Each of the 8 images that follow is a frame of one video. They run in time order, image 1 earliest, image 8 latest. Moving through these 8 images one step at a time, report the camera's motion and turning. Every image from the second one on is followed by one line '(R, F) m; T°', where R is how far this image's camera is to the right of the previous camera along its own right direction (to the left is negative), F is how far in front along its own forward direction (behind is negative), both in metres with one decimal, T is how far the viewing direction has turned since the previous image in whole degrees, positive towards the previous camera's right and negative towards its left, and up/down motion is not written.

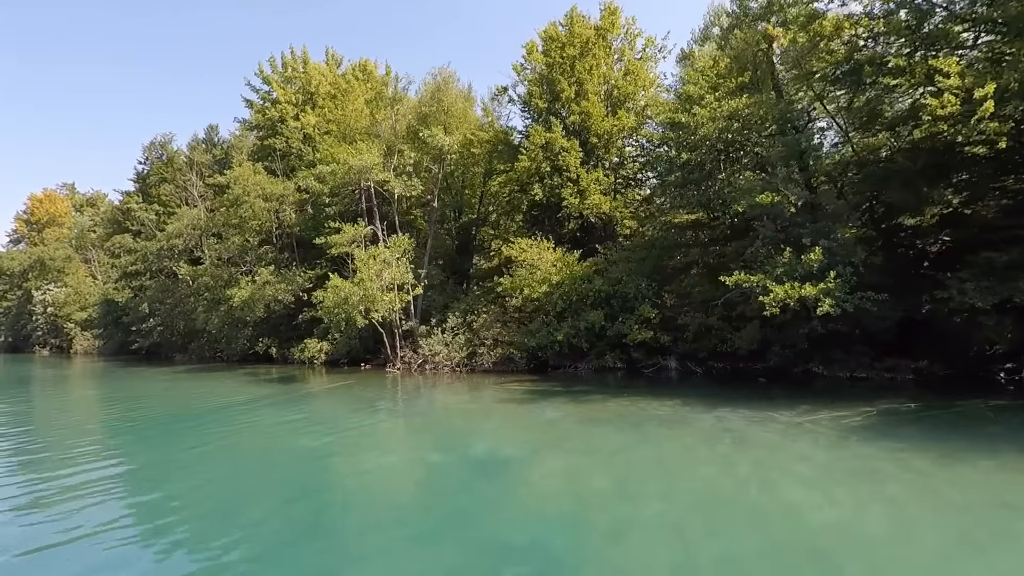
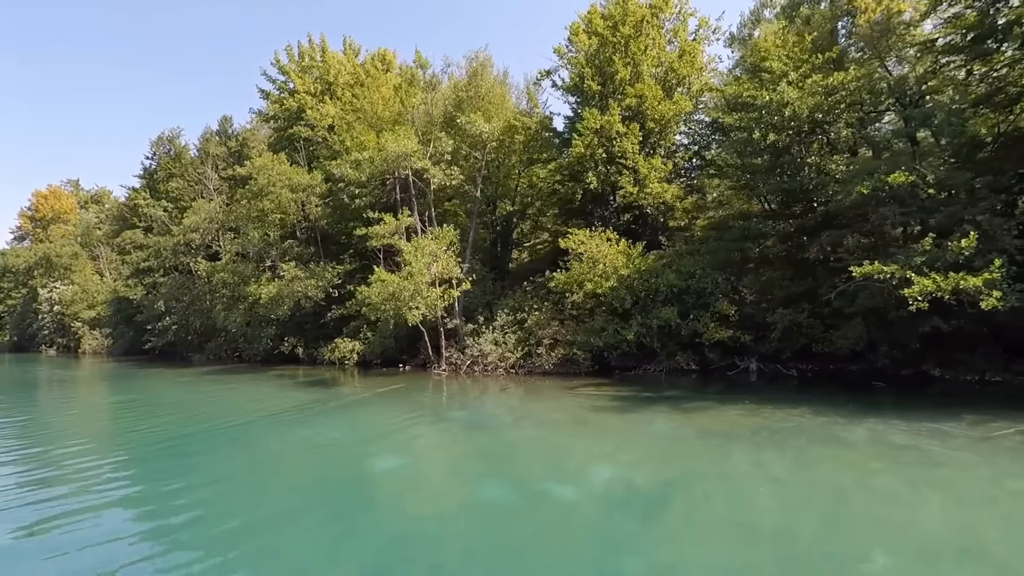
(-1.9, +1.9) m; 0°
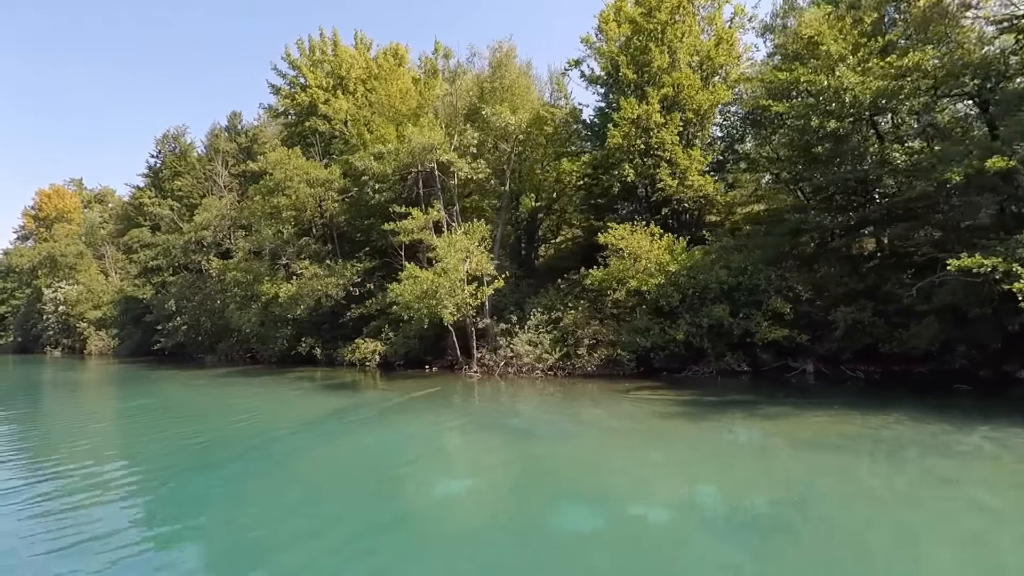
(-1.1, +1.1) m; 0°
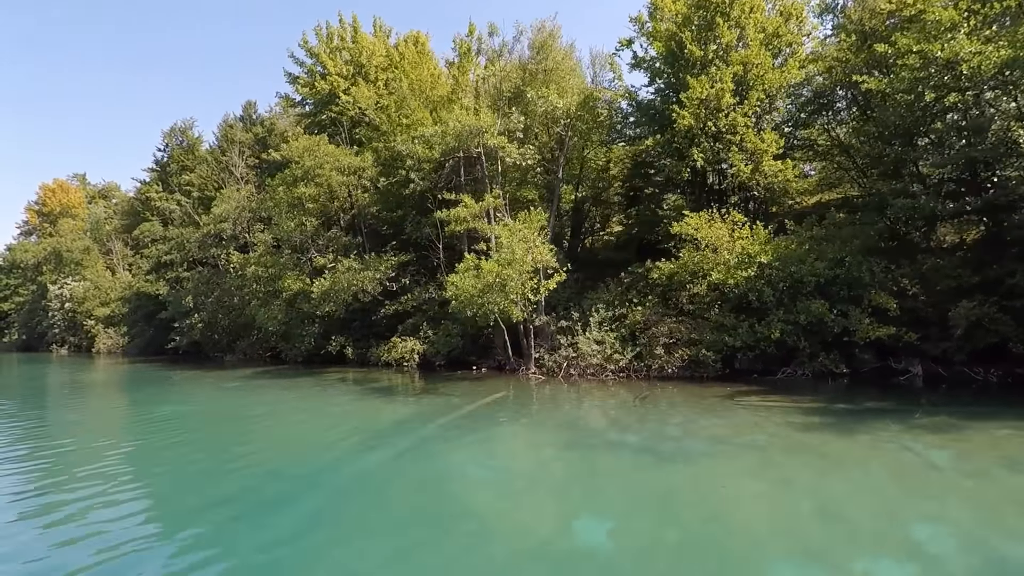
(-1.9, +1.8) m; 0°
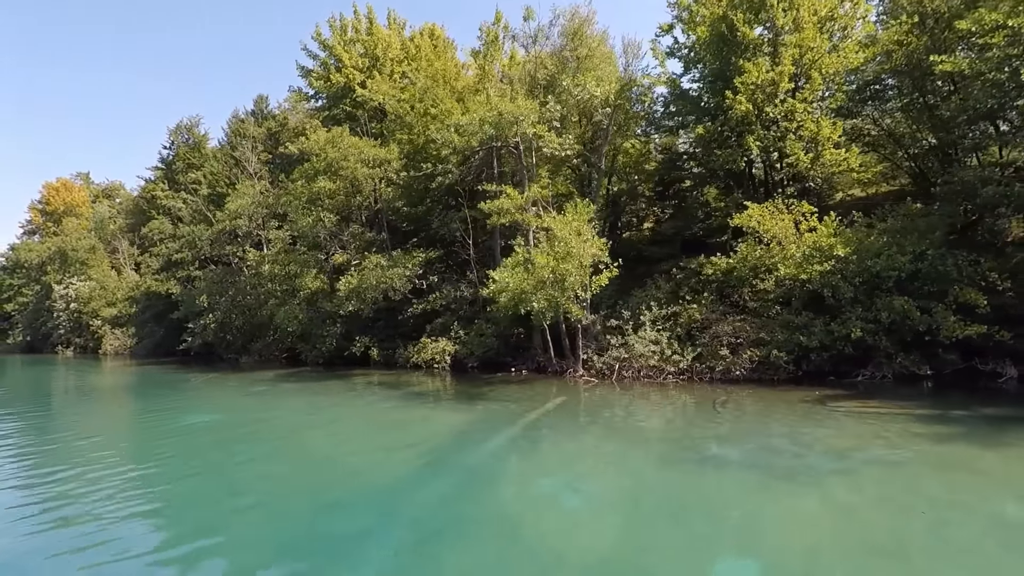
(-1.3, +1.3) m; 0°
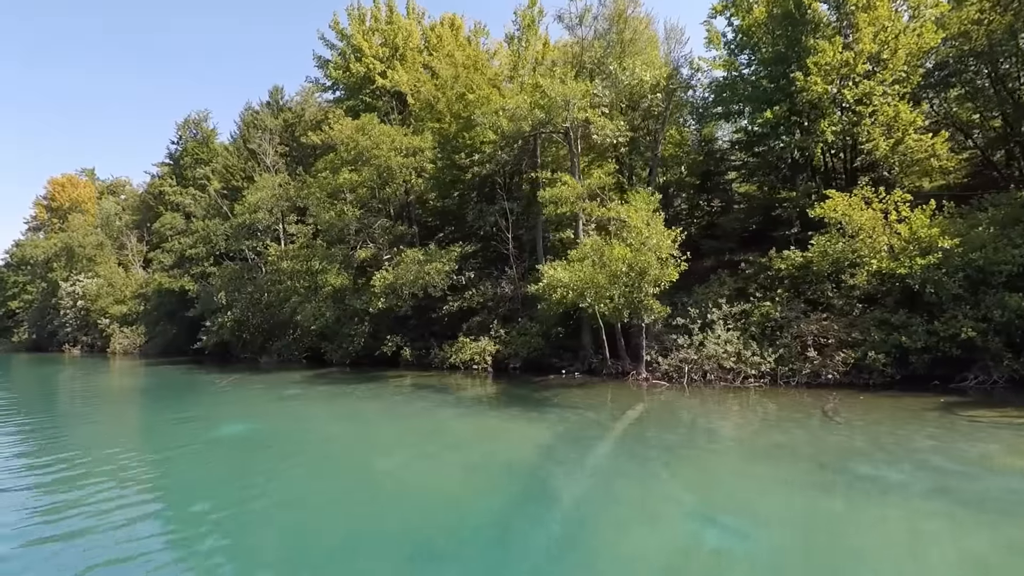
(-1.5, +1.5) m; 0°
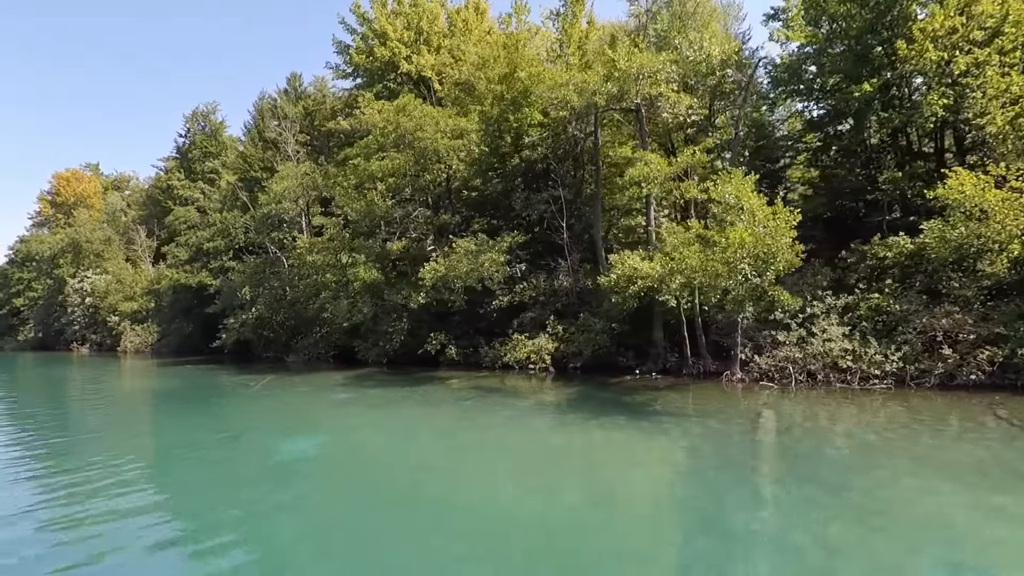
(-1.9, +1.8) m; 0°
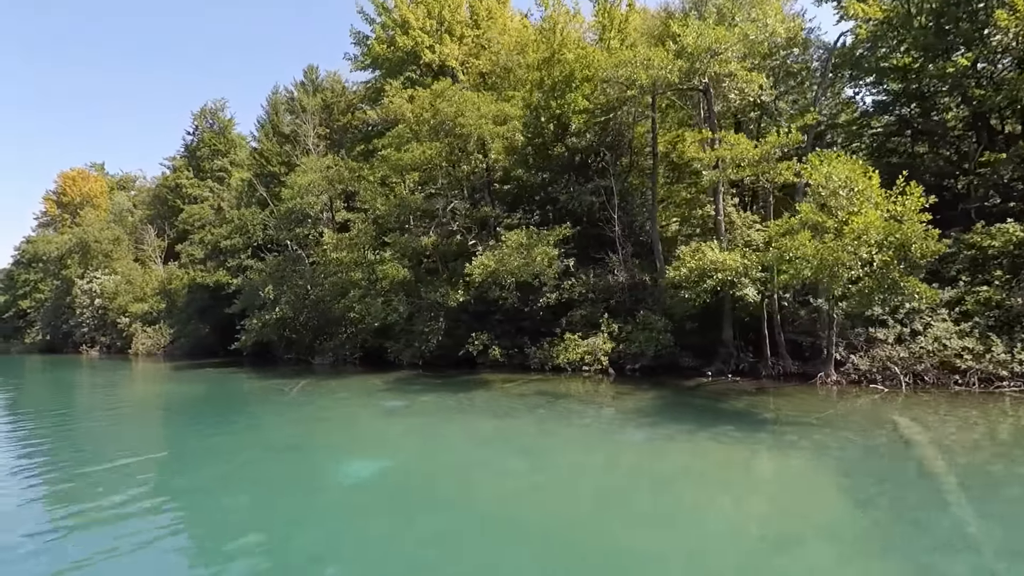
(-1.5, +1.4) m; 0°
